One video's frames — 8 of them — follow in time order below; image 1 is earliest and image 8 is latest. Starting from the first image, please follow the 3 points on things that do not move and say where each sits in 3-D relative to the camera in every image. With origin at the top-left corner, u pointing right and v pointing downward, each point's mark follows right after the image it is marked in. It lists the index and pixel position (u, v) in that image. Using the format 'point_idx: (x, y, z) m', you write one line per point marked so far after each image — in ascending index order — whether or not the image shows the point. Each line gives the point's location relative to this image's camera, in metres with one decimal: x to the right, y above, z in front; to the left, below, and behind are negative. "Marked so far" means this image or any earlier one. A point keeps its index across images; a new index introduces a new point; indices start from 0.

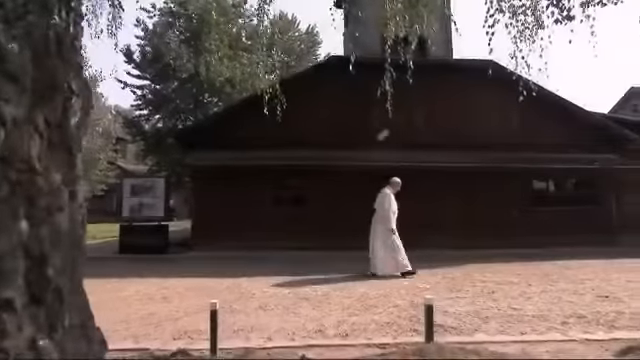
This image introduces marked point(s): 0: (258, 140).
0: (-2.9, +1.8, +16.8) m
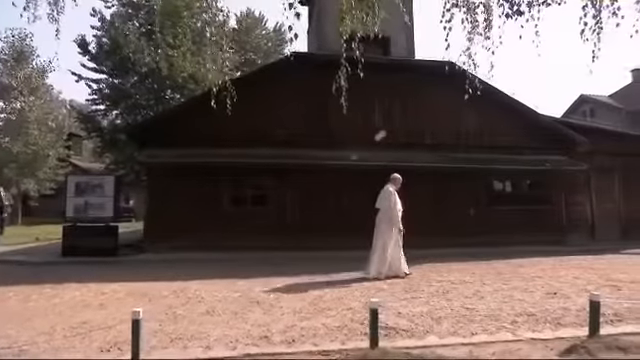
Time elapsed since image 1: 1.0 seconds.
0: (-4.7, +1.9, +16.2) m
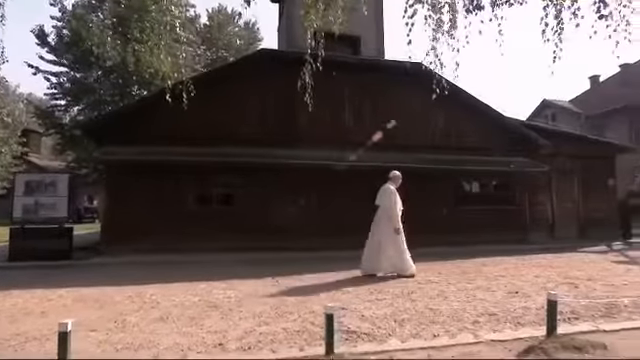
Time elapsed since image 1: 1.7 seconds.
0: (-6.0, +1.9, +15.5) m
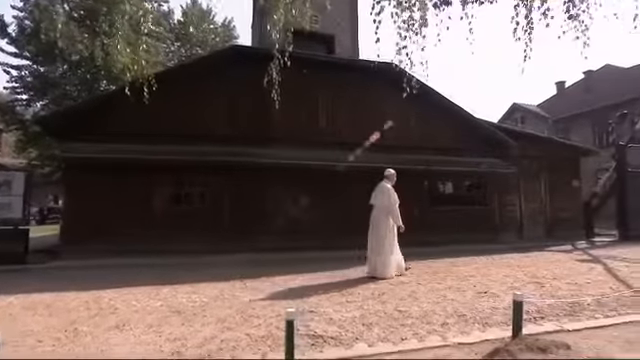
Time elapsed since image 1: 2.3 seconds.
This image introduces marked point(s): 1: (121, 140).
0: (-7.1, +1.9, +14.9) m
1: (-7.7, +1.6, +14.7) m
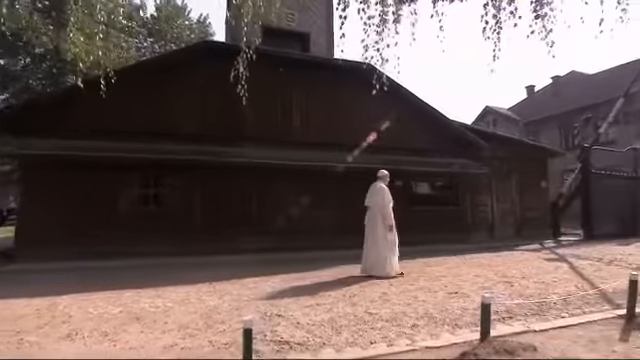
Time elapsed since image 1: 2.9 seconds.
0: (-8.2, +2.0, +14.2) m
1: (-8.7, +1.6, +14.0) m
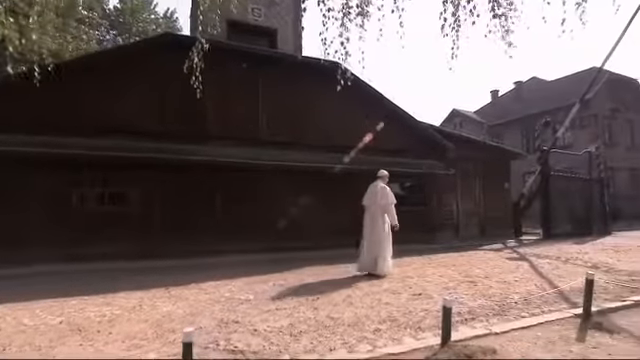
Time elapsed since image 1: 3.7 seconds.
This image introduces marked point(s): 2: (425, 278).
0: (-9.4, +2.0, +13.2) m
1: (-10.0, +1.7, +12.9) m
2: (+2.9, -2.7, +10.1) m
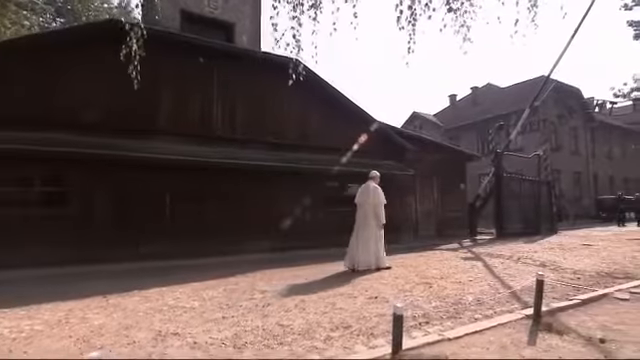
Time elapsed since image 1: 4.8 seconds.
0: (-10.9, +2.1, +11.8) m
1: (-11.4, +1.8, +11.5) m
2: (+1.6, -2.7, +9.8) m
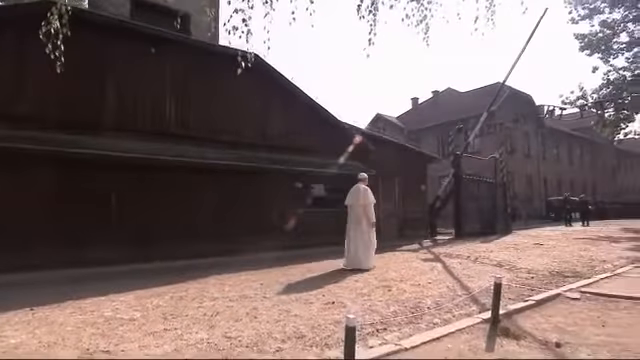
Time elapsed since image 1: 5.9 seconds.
0: (-12.1, +2.2, +10.3) m
1: (-12.6, +1.9, +9.9) m
2: (+0.5, -2.7, +9.5) m
